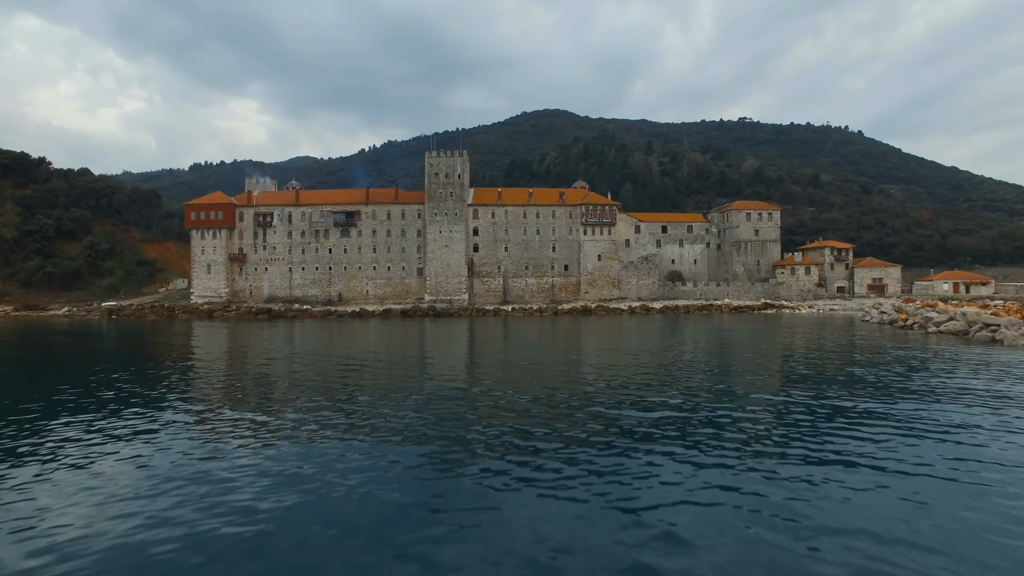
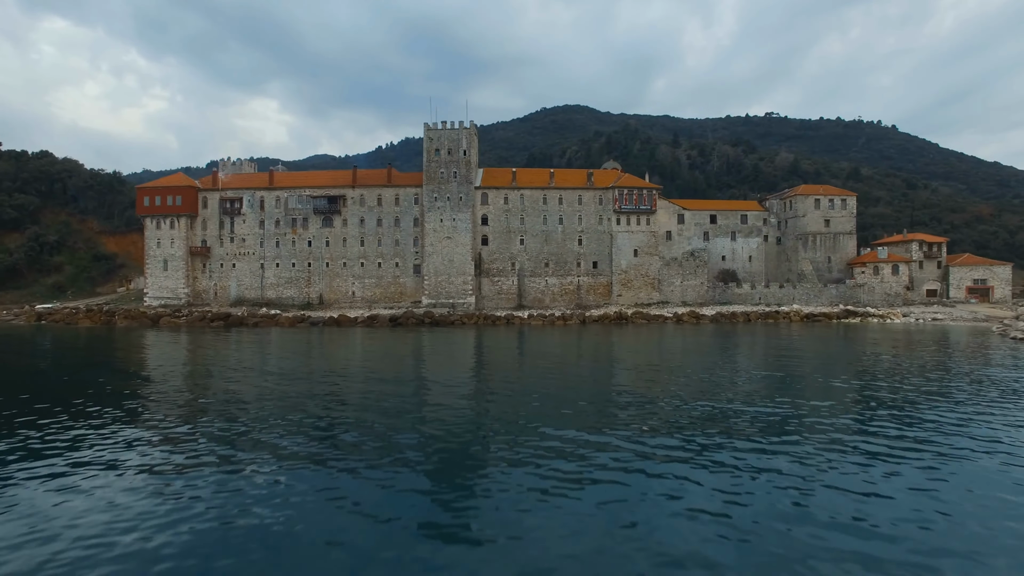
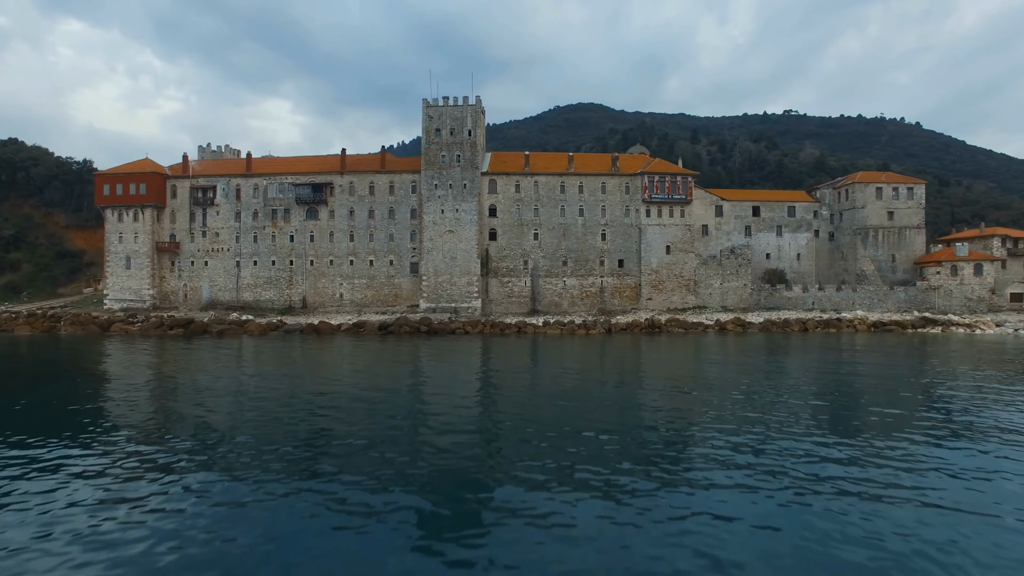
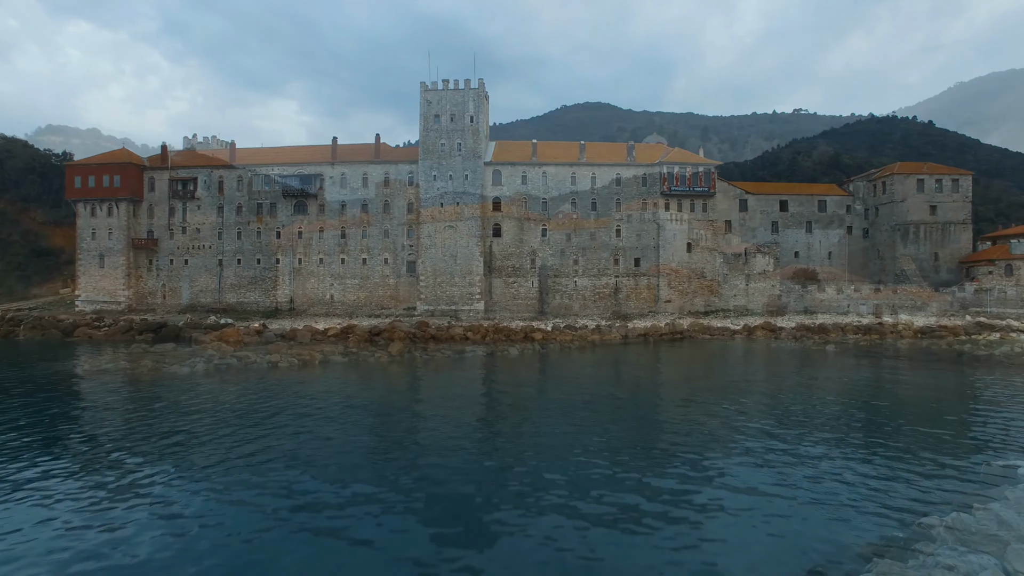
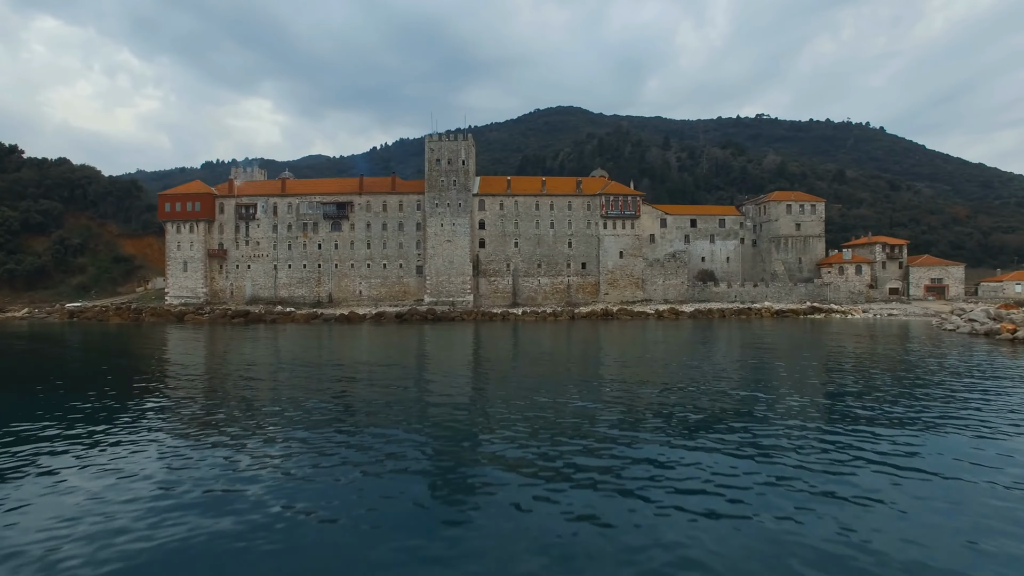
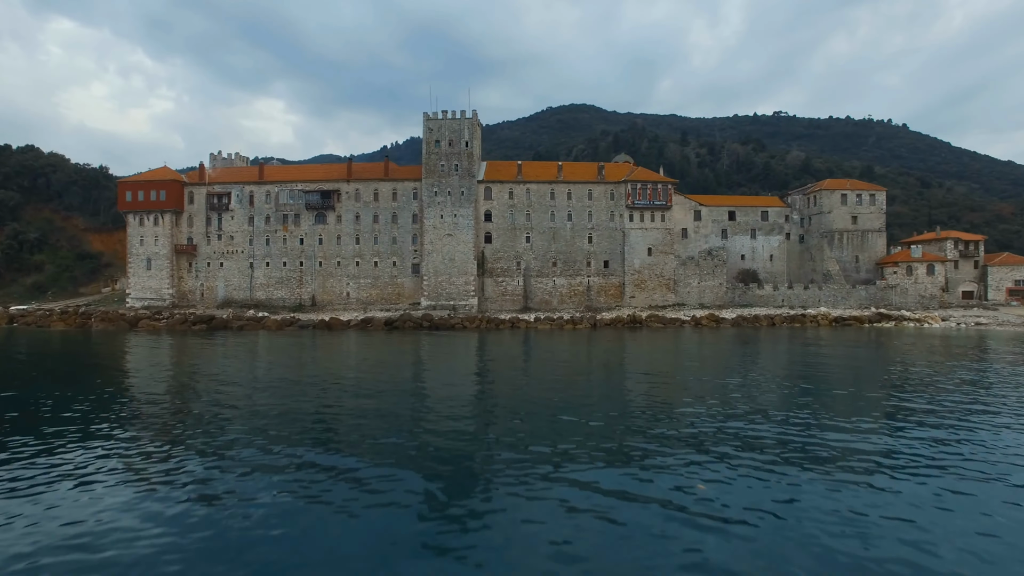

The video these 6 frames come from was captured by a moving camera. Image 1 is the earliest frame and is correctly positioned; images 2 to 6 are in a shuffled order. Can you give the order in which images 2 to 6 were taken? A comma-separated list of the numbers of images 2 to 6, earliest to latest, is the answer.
5, 2, 6, 3, 4
